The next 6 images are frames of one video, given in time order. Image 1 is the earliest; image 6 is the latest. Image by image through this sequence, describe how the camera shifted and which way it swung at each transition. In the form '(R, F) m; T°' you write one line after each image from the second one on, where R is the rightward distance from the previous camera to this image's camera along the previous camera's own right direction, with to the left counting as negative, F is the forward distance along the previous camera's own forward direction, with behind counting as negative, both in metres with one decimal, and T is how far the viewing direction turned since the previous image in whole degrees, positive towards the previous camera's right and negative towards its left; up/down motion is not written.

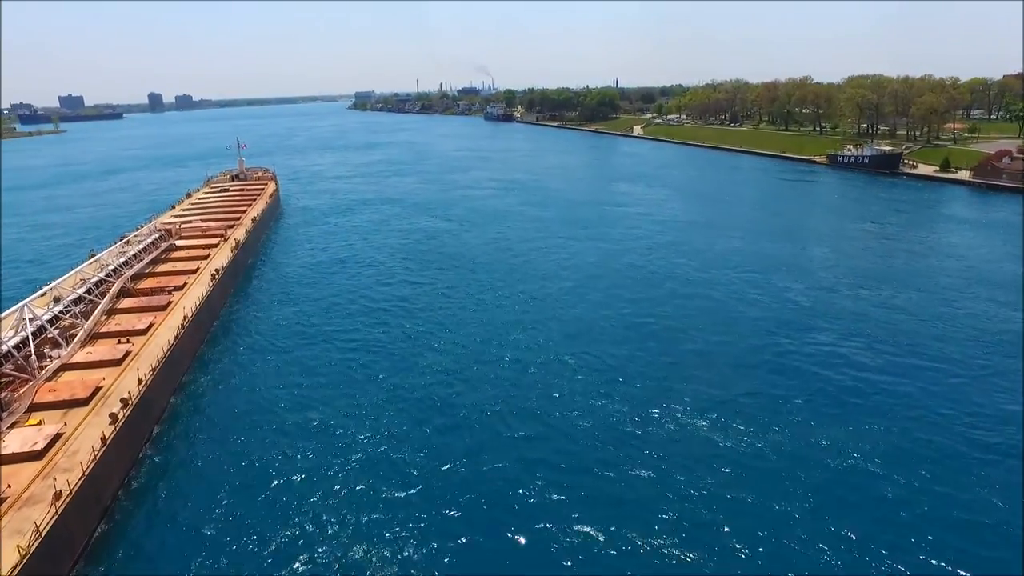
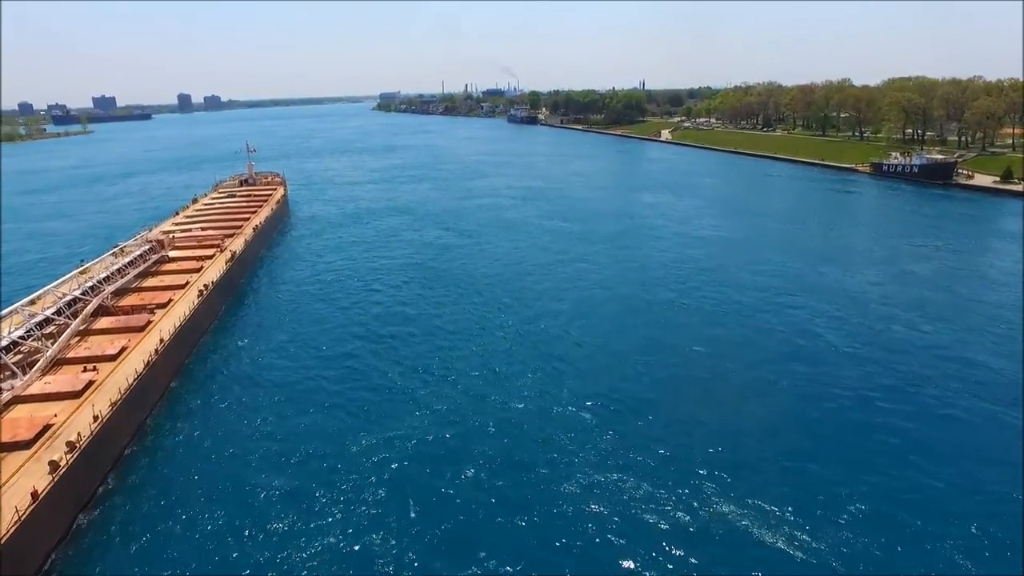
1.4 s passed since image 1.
(+0.8, +3.7) m; -2°
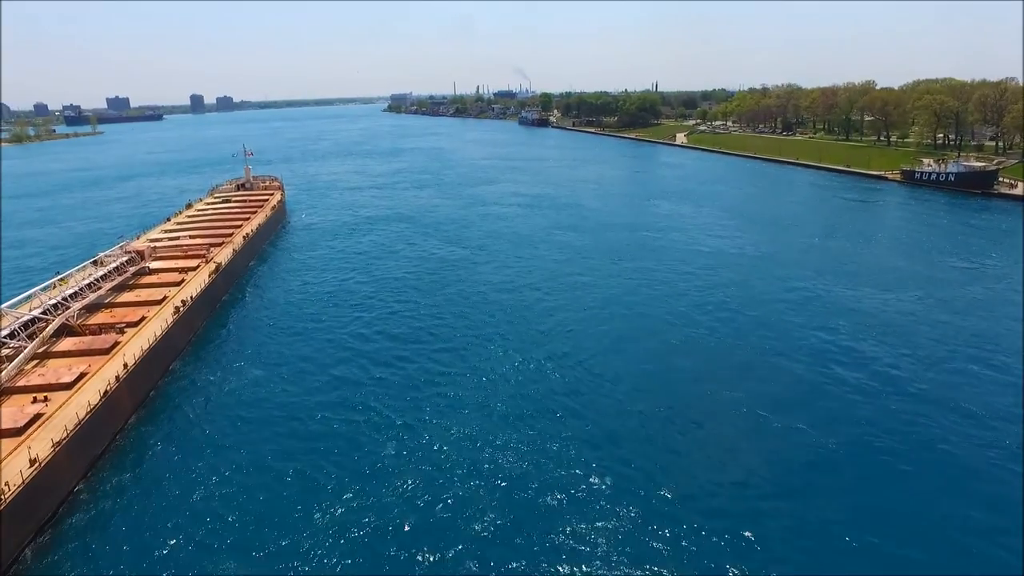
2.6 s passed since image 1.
(+0.4, +3.3) m; -1°
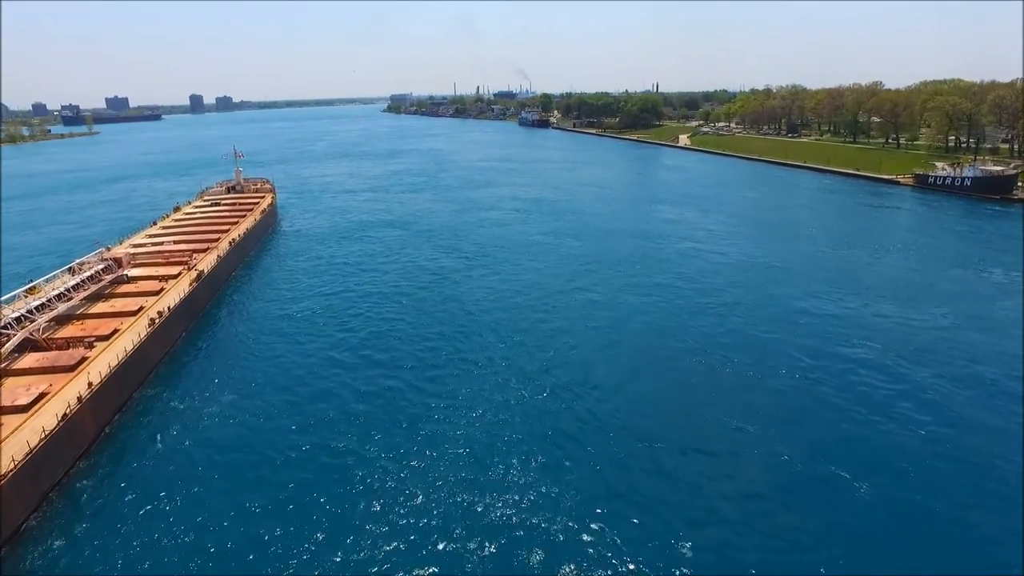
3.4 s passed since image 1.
(+0.2, +2.1) m; 0°
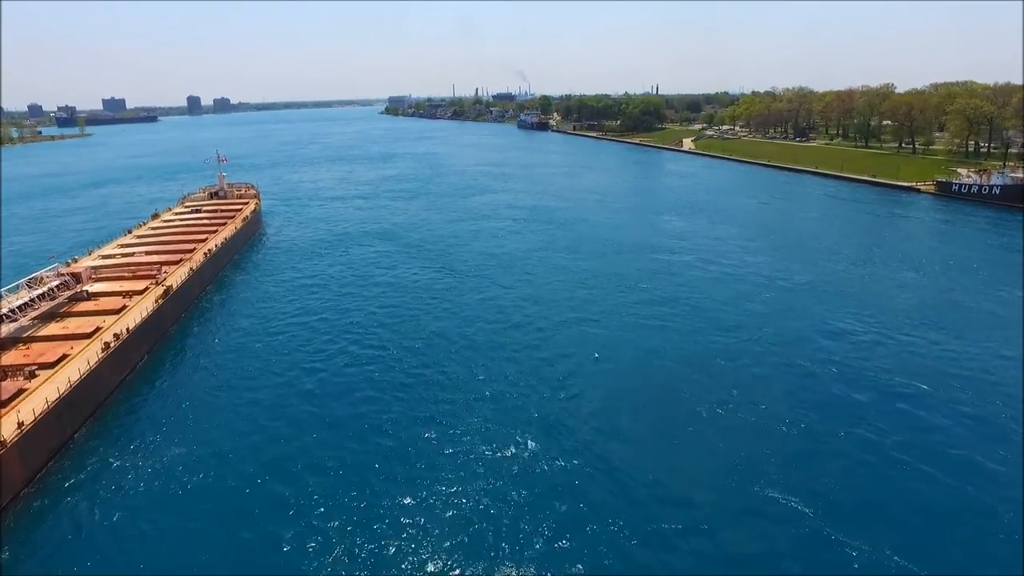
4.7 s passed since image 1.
(+0.2, +3.4) m; 0°
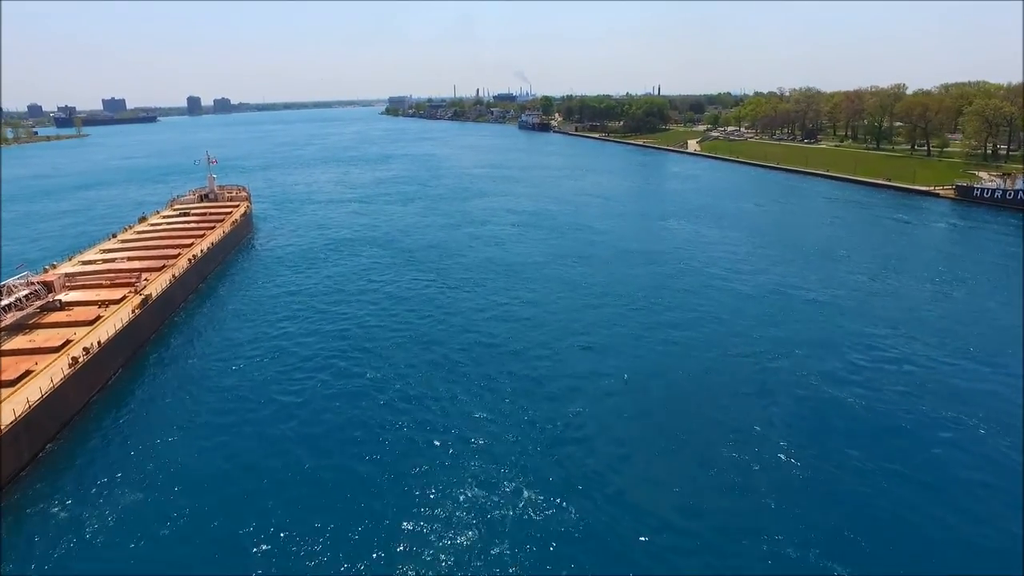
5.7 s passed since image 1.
(+0.1, +2.3) m; 0°
